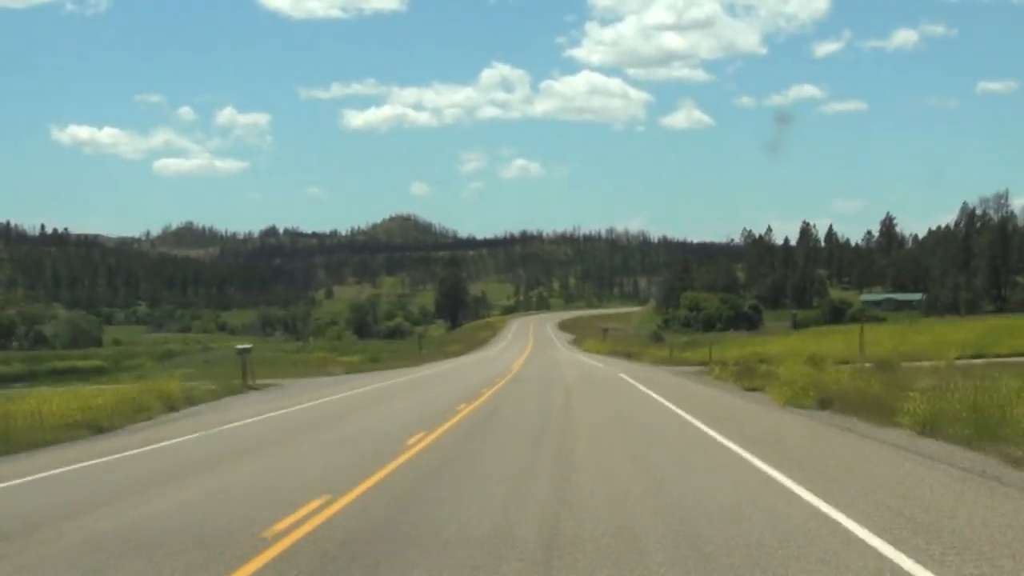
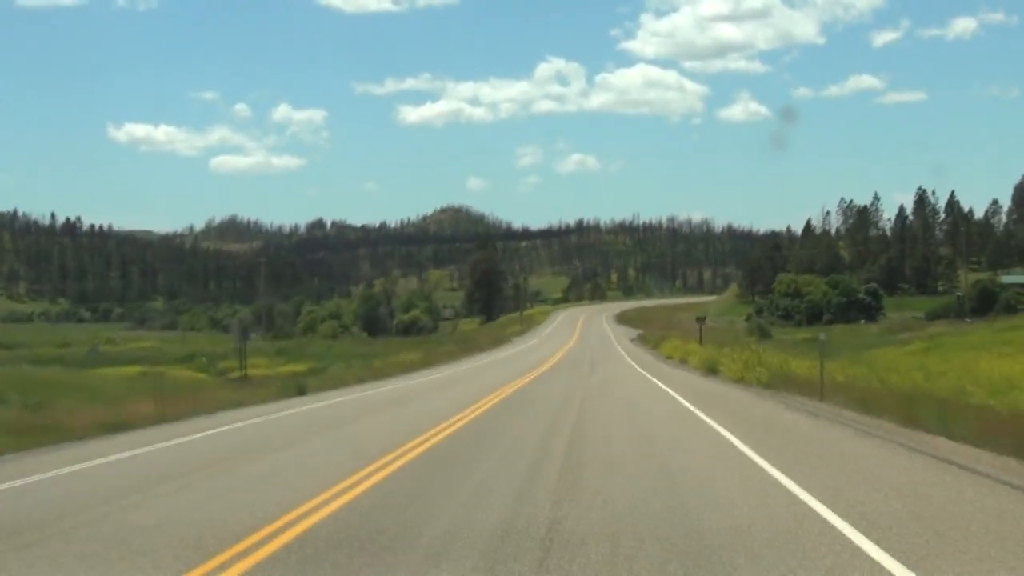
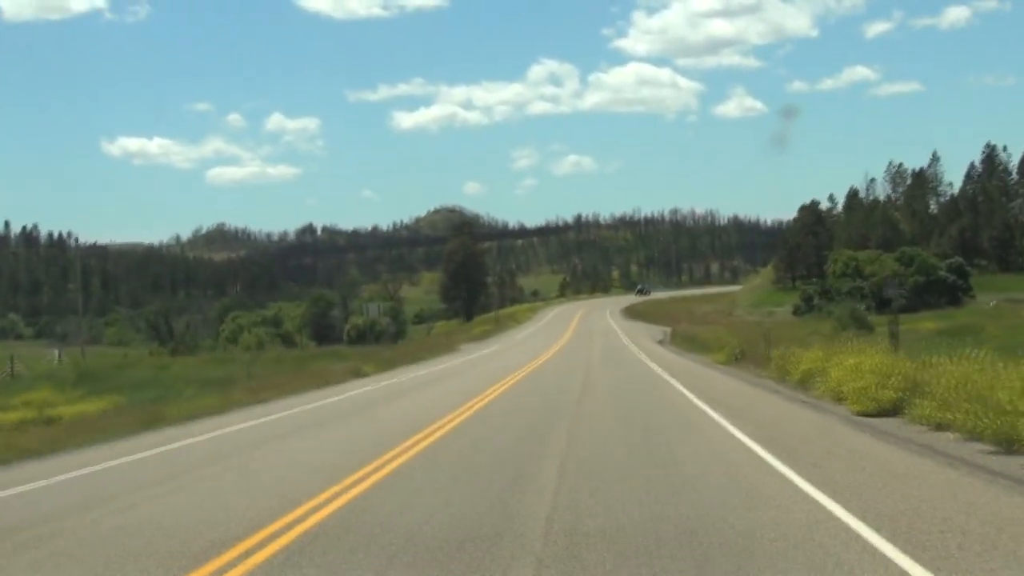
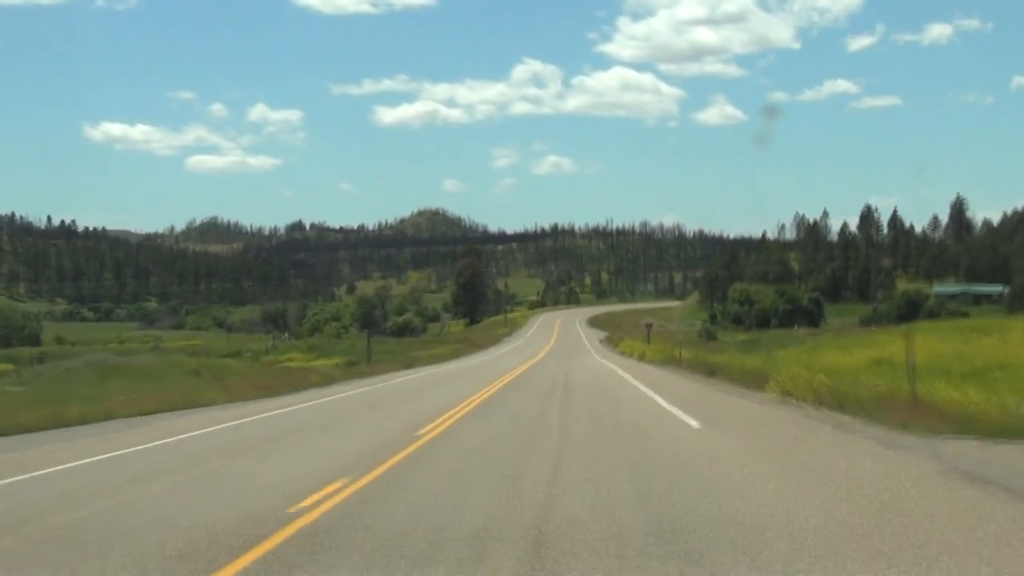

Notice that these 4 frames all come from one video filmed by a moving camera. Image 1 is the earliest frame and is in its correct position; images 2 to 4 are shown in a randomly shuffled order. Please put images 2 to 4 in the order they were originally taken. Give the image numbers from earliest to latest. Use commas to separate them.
4, 2, 3
